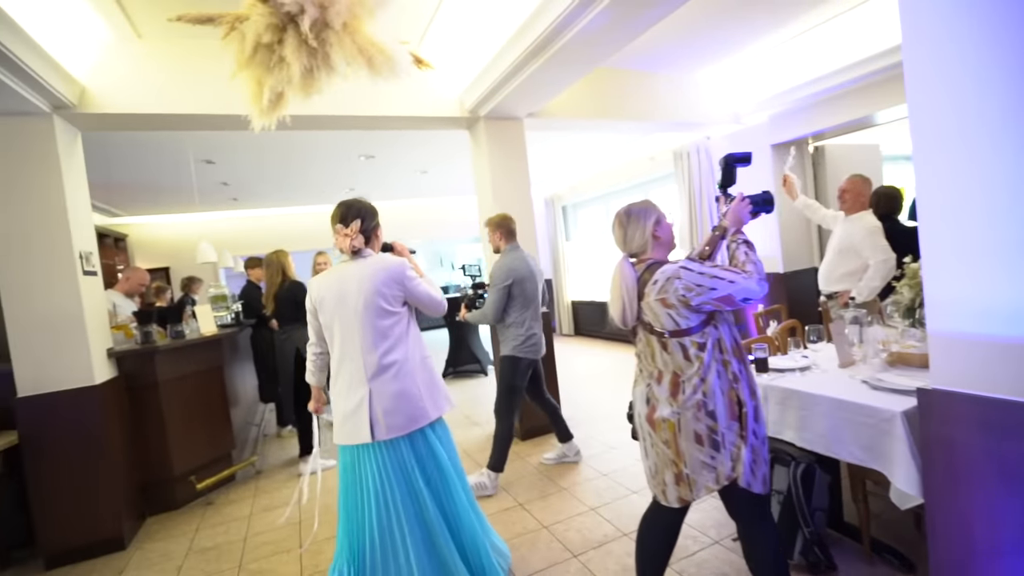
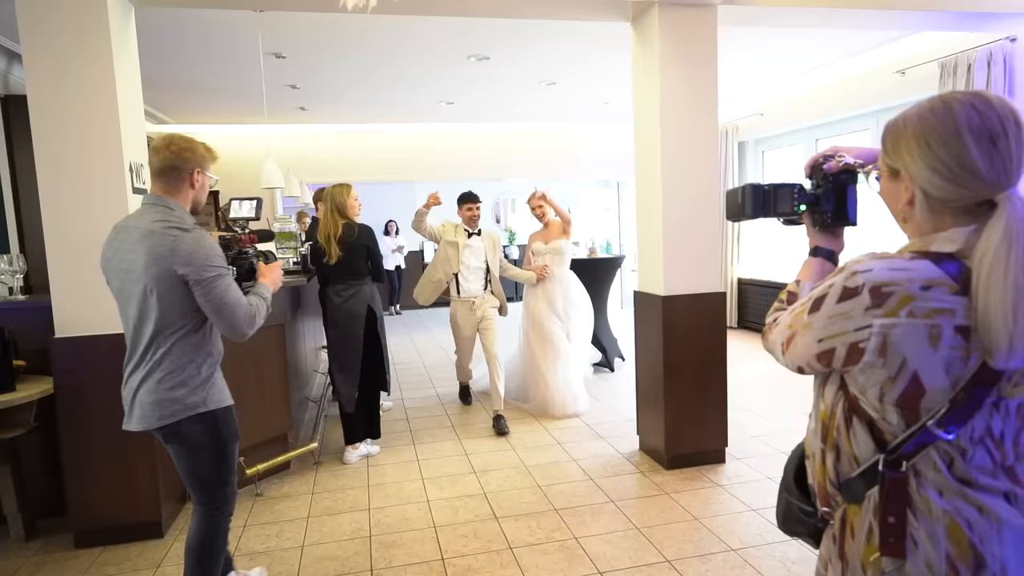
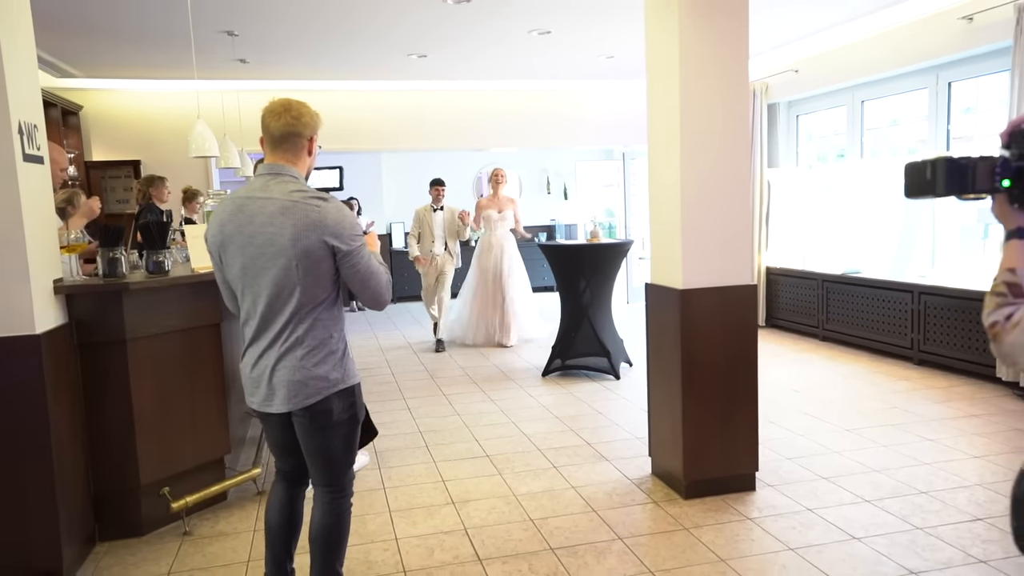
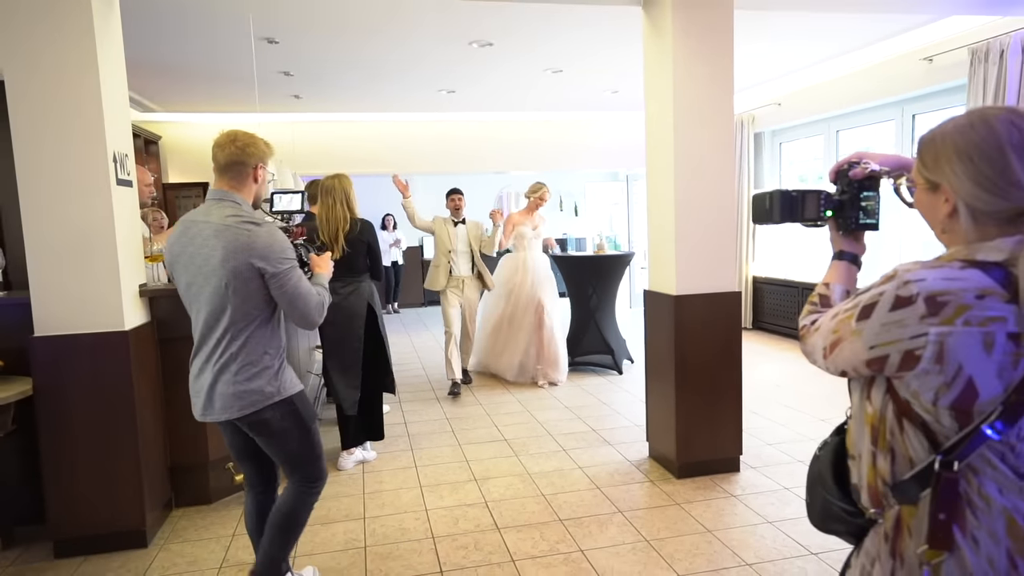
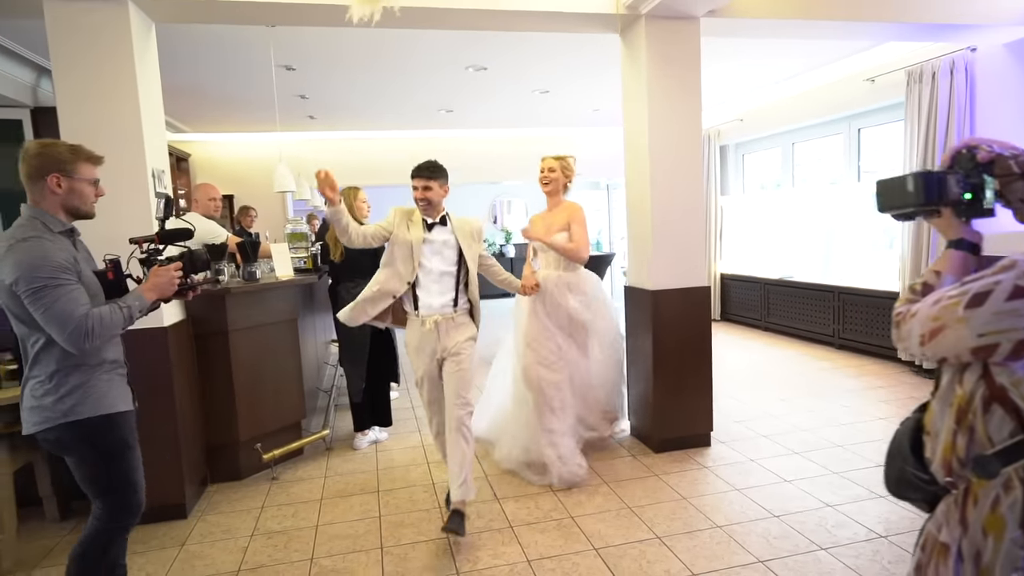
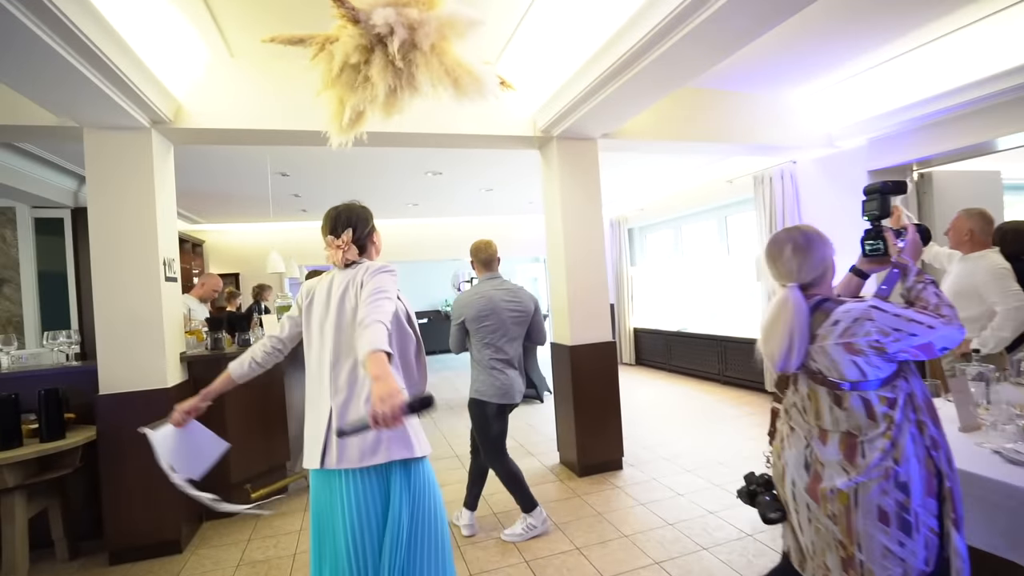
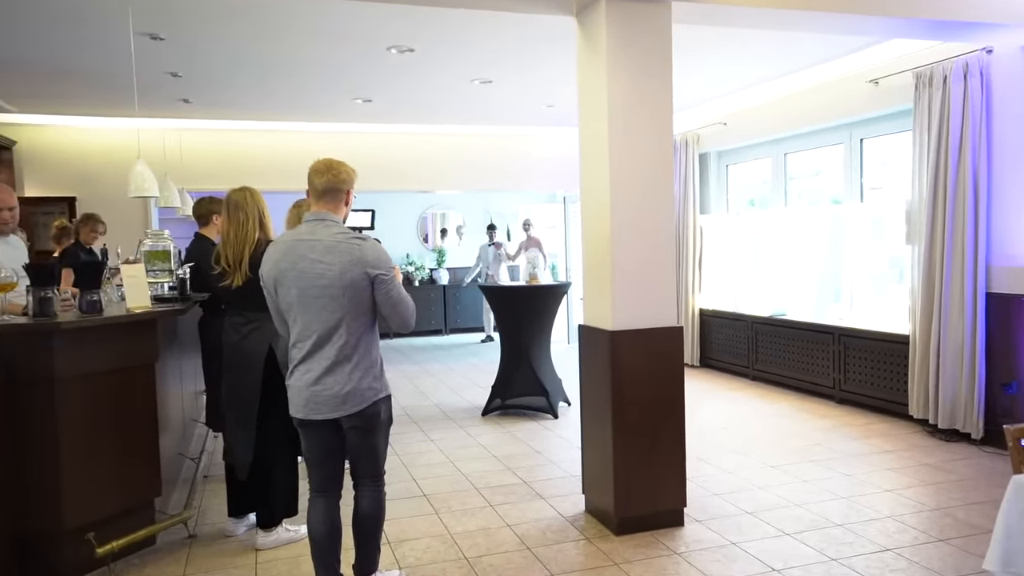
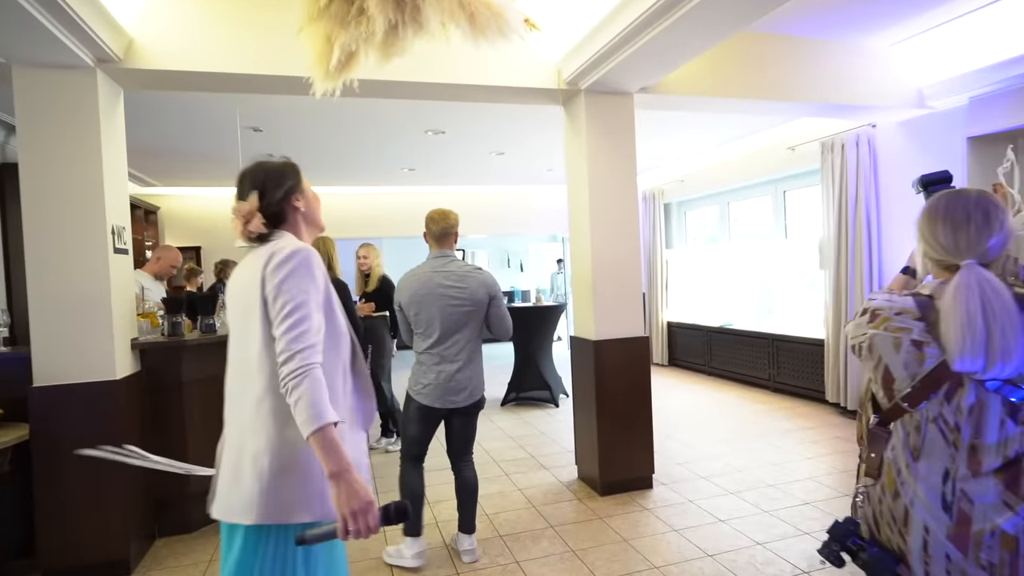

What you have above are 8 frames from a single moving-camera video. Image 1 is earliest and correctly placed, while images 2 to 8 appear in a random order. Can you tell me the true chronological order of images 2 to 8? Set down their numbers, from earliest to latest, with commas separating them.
6, 8, 7, 3, 4, 2, 5
